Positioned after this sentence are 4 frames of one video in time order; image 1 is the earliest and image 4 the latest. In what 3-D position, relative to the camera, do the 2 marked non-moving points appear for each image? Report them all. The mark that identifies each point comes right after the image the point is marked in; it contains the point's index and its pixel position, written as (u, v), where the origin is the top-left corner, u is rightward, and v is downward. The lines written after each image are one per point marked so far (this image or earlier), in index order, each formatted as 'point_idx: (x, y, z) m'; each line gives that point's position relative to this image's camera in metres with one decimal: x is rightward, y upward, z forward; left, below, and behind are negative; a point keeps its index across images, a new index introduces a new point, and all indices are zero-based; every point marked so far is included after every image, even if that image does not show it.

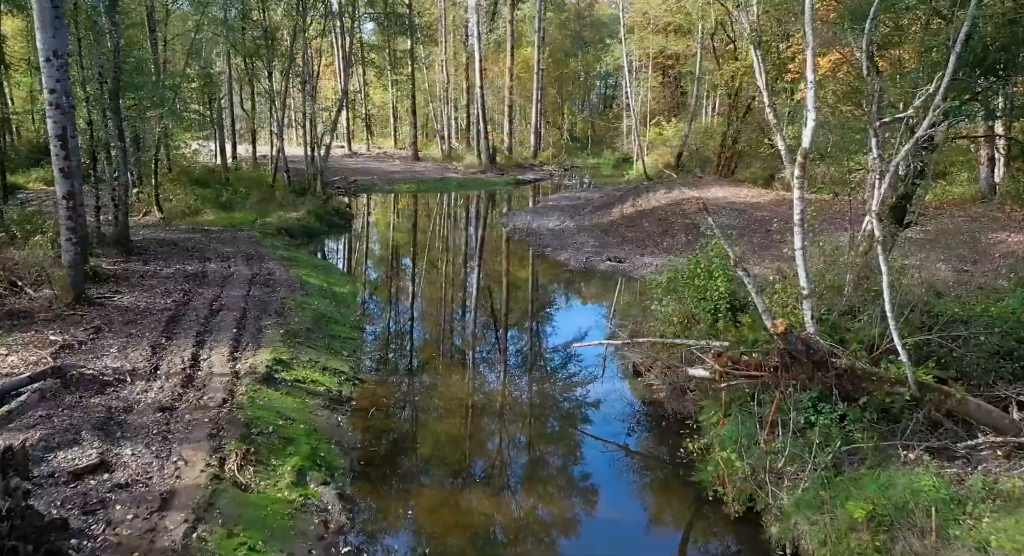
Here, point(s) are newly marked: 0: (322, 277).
0: (-4.0, 0.0, +17.5) m
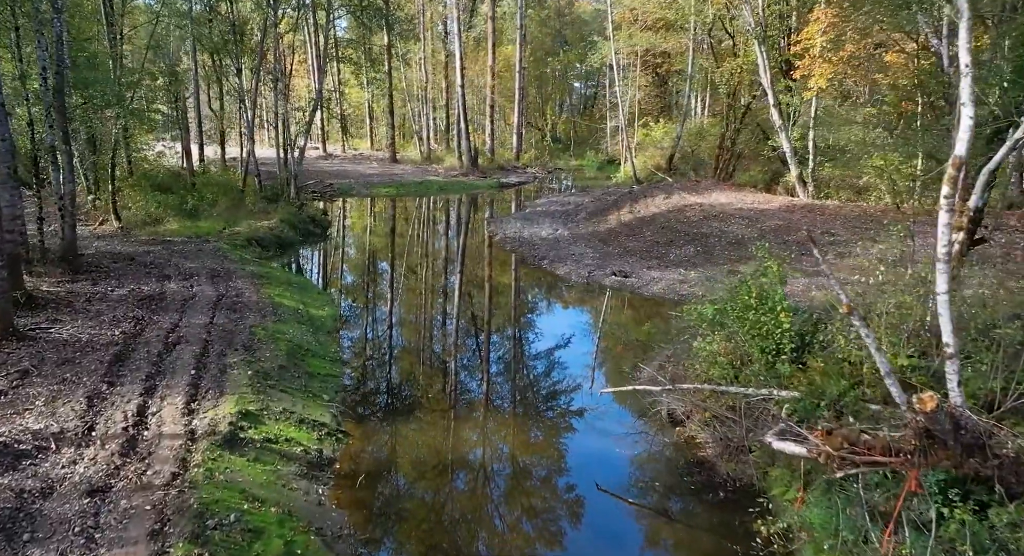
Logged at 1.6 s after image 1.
0: (-4.0, -0.3, +15.6) m
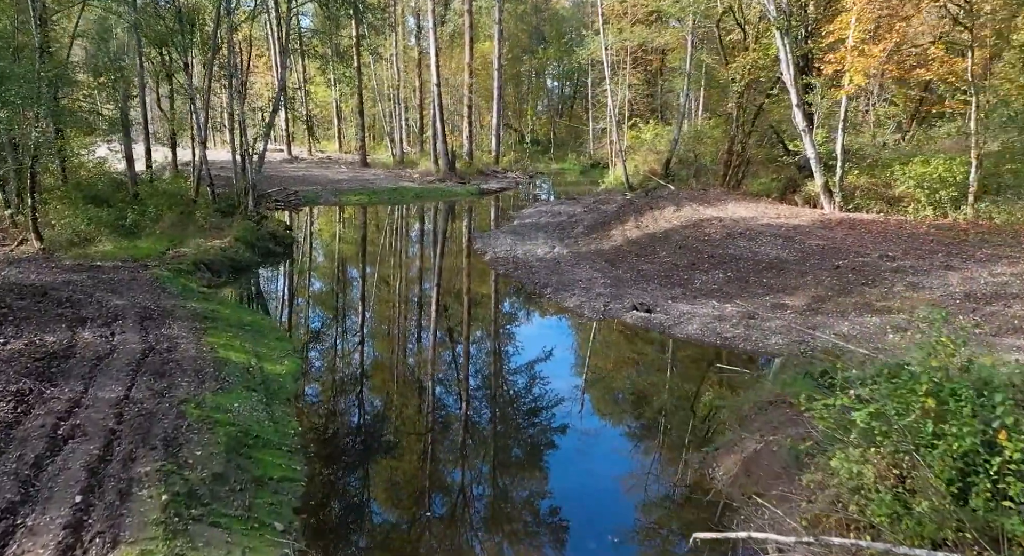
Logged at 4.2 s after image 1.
0: (-3.9, -1.0, +12.5) m
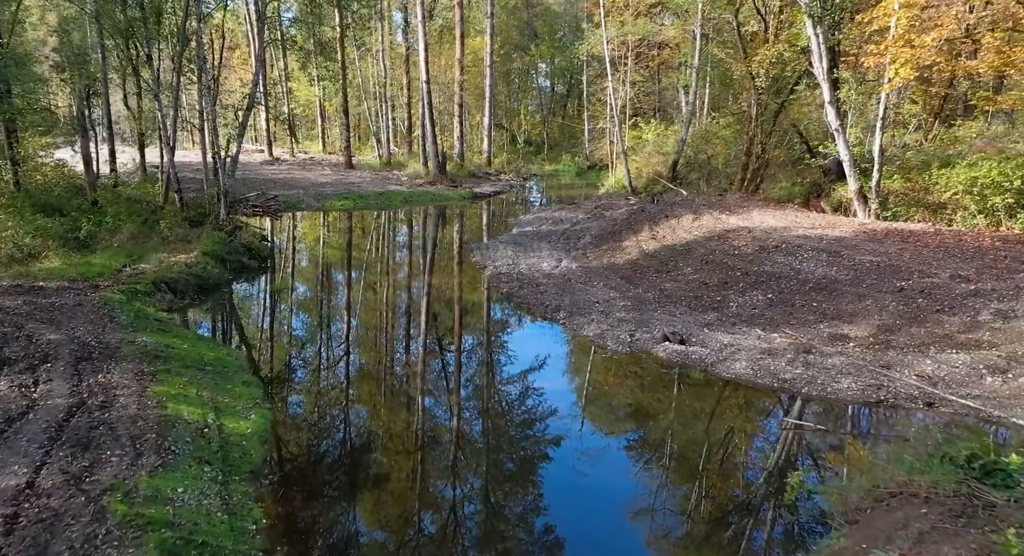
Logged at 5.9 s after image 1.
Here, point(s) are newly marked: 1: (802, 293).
0: (-3.7, -1.4, +10.2) m
1: (+4.8, -0.3, +13.7) m
